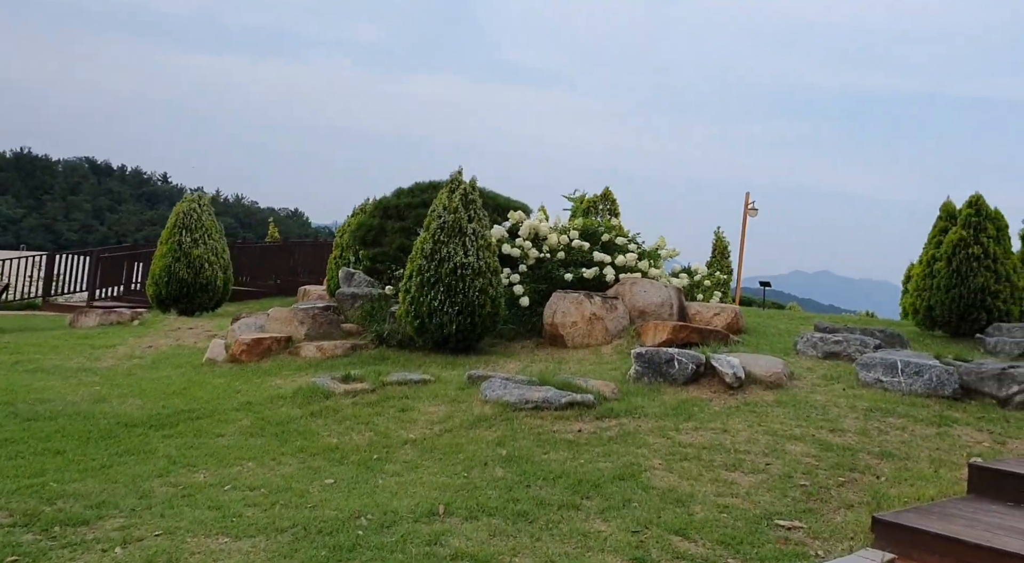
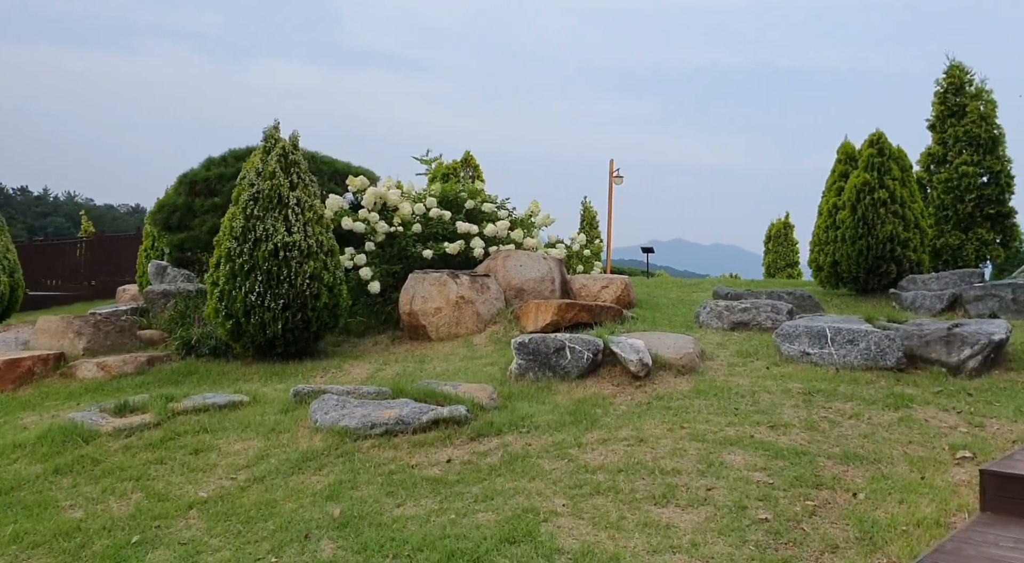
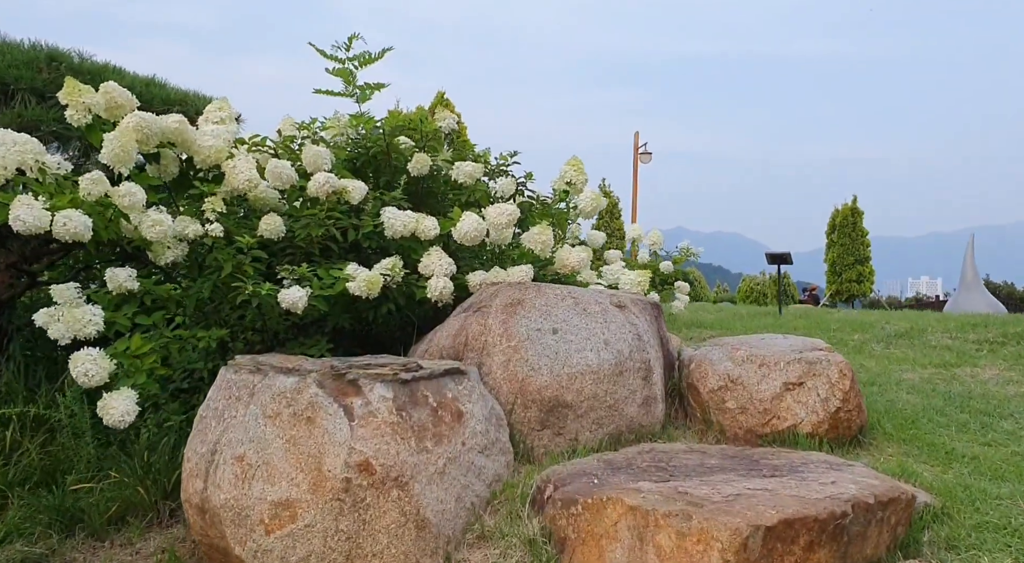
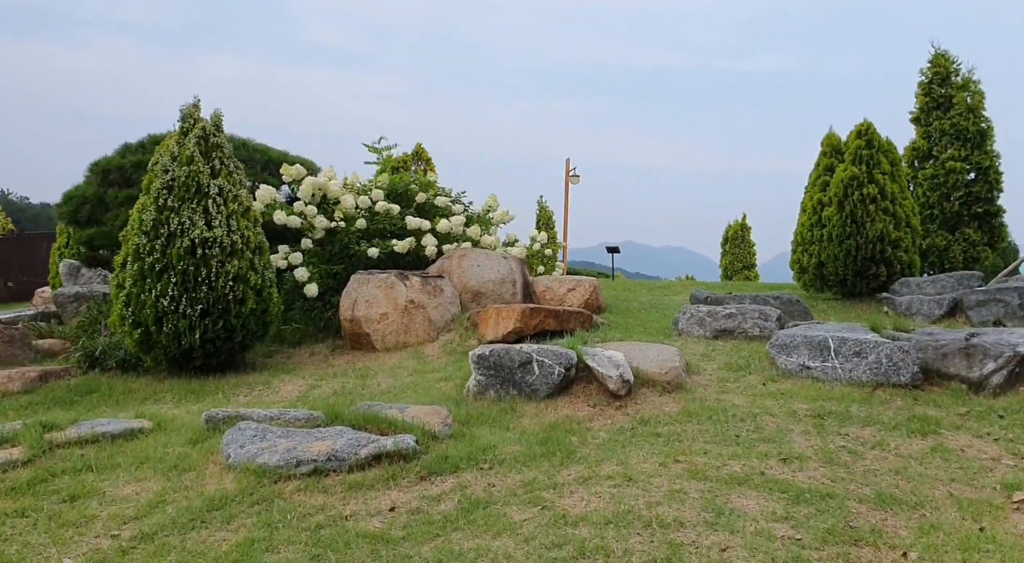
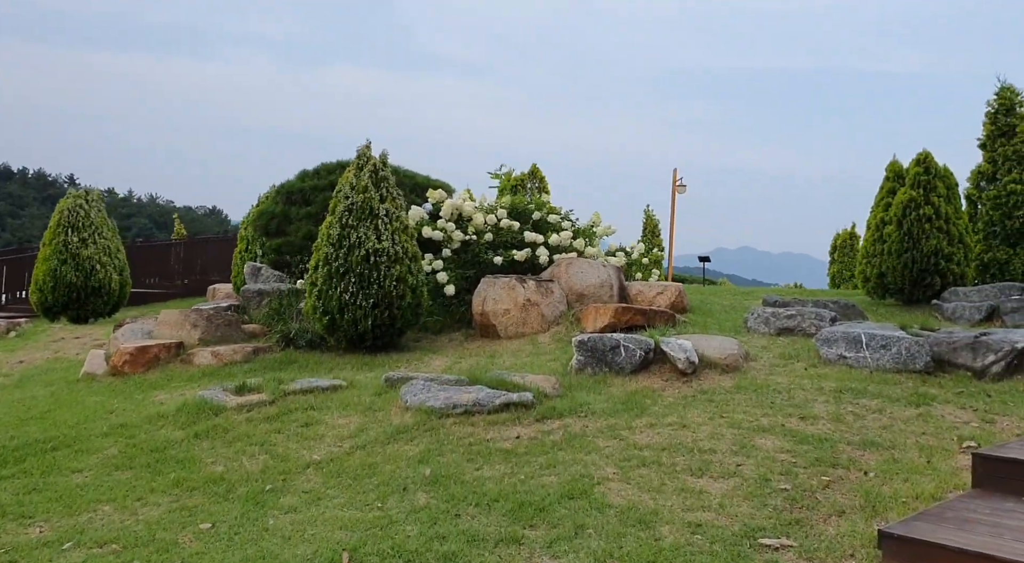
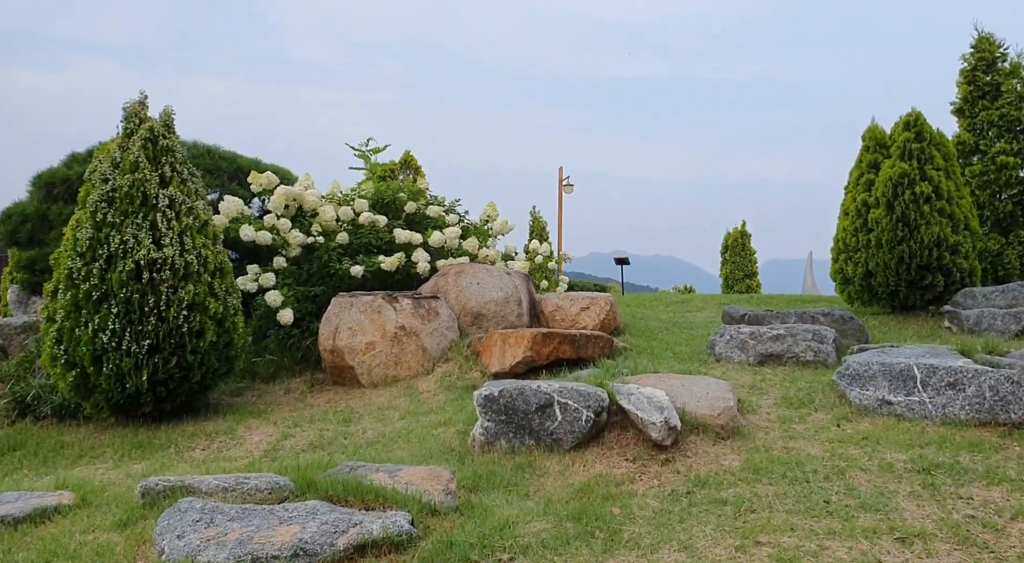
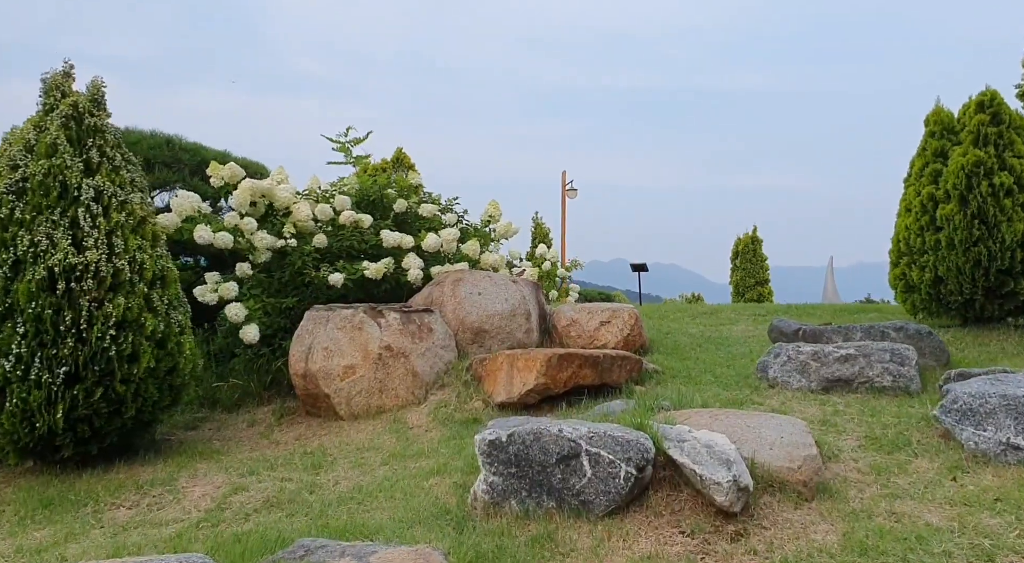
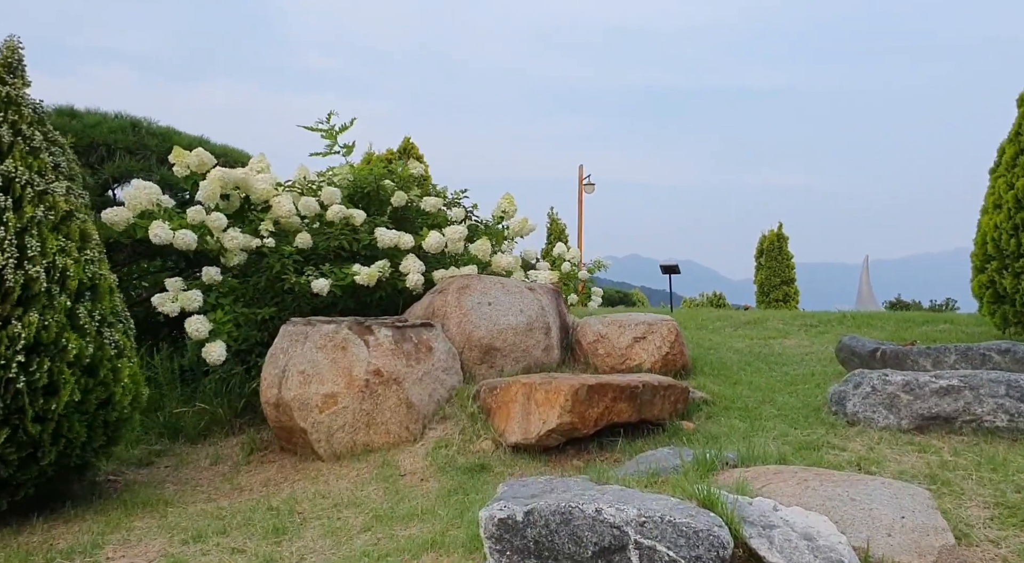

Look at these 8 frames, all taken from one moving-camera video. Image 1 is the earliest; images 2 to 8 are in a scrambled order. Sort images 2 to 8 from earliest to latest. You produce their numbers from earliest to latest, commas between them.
5, 2, 4, 6, 7, 8, 3
